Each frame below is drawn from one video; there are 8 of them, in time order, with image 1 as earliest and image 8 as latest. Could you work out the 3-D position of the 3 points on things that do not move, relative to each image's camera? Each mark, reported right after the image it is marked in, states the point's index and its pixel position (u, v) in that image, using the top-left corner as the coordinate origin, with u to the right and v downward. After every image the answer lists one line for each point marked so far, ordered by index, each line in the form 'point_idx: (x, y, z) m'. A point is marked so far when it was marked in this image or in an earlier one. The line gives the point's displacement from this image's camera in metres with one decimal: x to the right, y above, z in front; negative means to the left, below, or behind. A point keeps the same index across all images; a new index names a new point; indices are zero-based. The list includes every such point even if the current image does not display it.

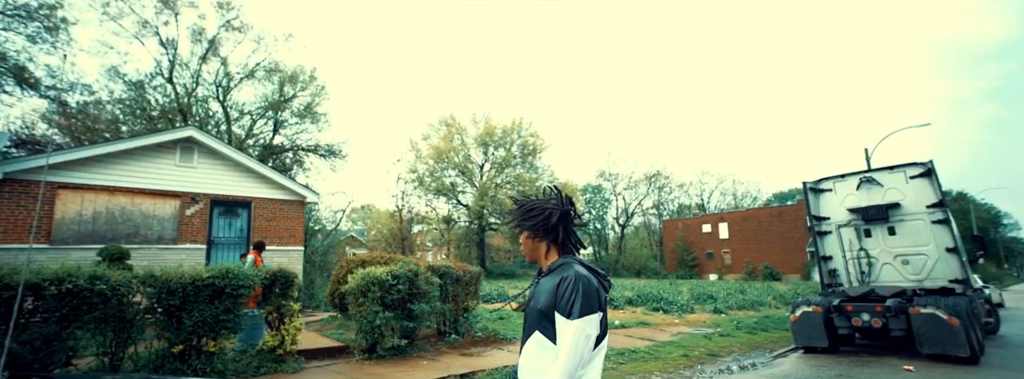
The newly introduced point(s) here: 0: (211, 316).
0: (-4.0, -1.7, +6.5) m
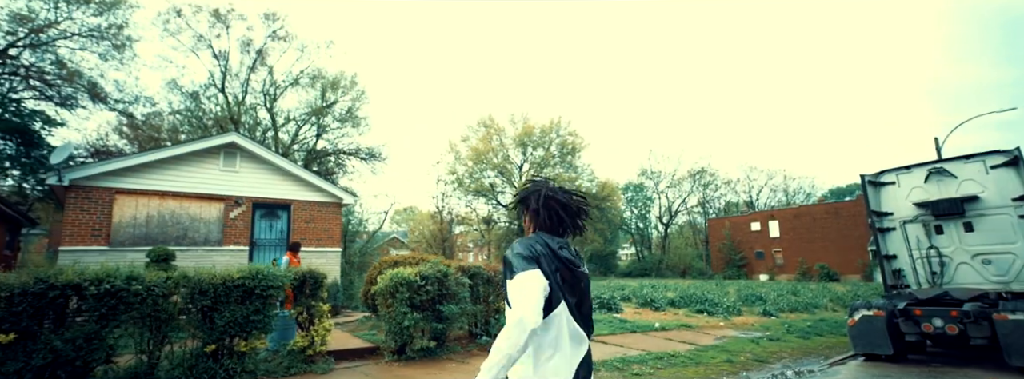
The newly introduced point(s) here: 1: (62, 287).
0: (-3.7, -1.7, +6.7) m
1: (-5.0, -1.1, +5.5) m
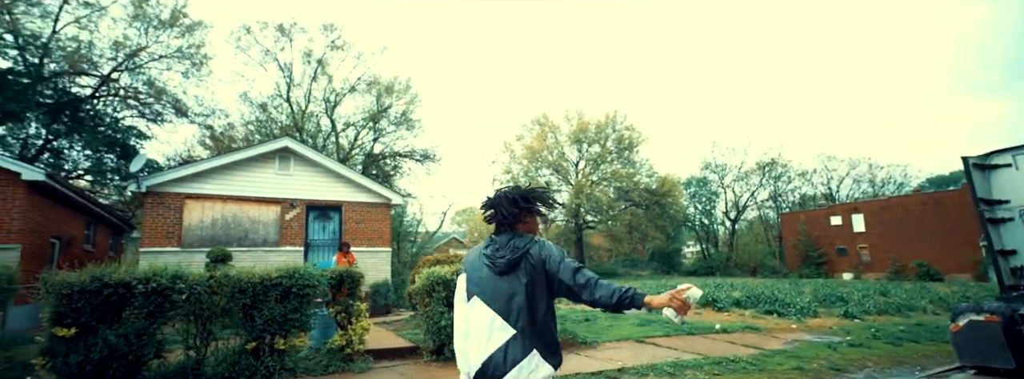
0: (-3.2, -1.7, +6.8) m
1: (-4.7, -1.1, +5.8) m
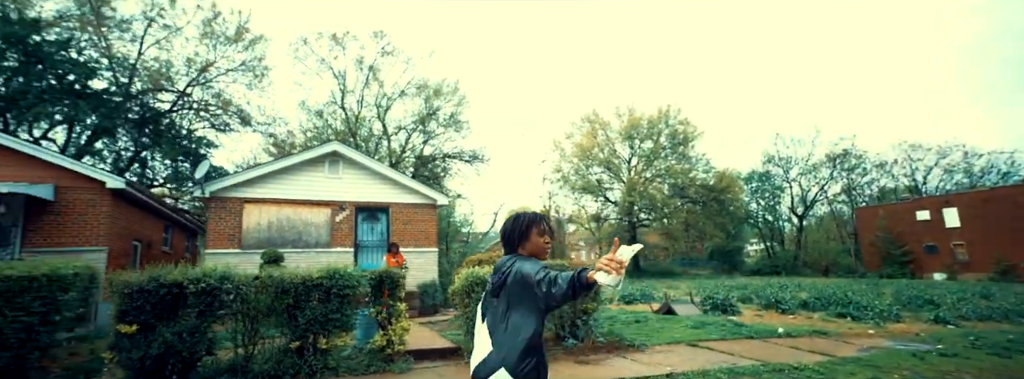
0: (-2.7, -1.8, +6.9) m
1: (-4.2, -1.2, +6.1) m
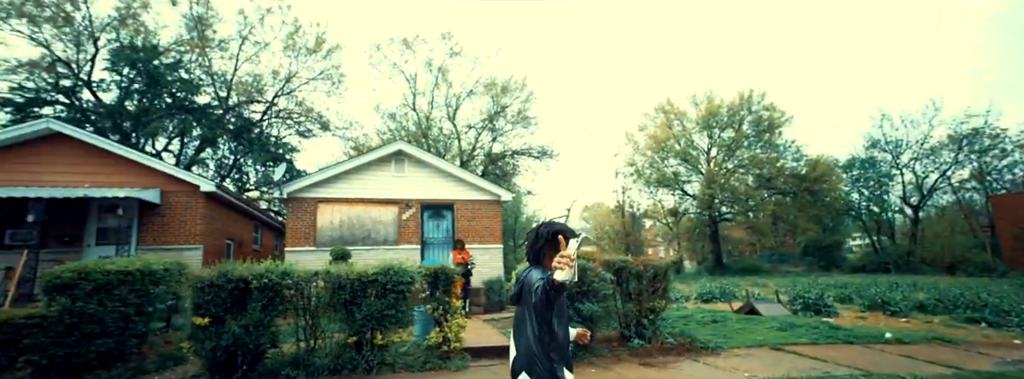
0: (-1.9, -1.7, +6.9) m
1: (-3.6, -1.2, +6.4) m
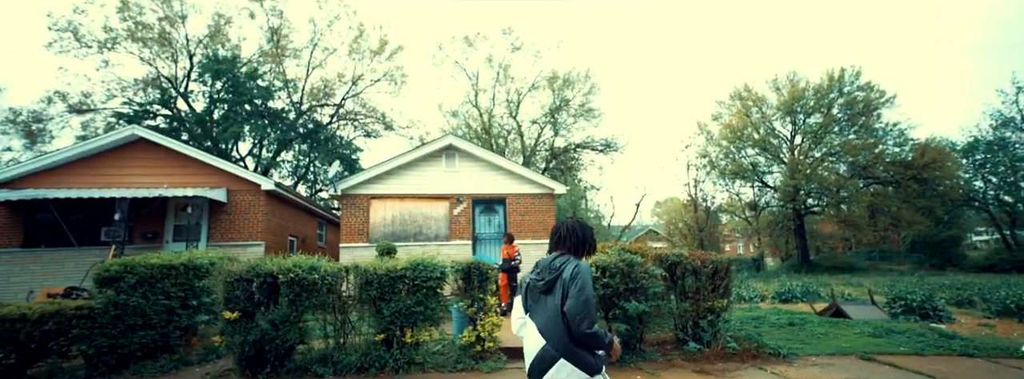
0: (-1.5, -1.6, +6.6) m
1: (-3.2, -1.1, +6.3) m
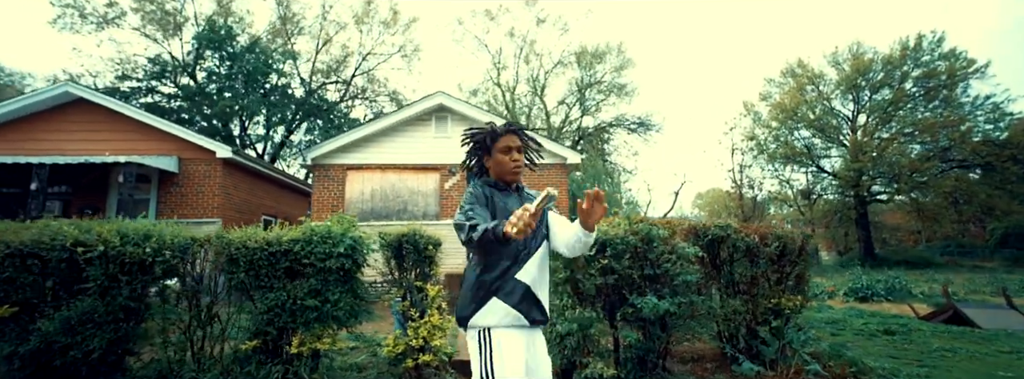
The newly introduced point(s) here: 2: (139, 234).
0: (-2.0, -1.0, +4.3) m
1: (-3.7, -0.5, +4.1) m
2: (-3.2, -0.4, +4.3) m
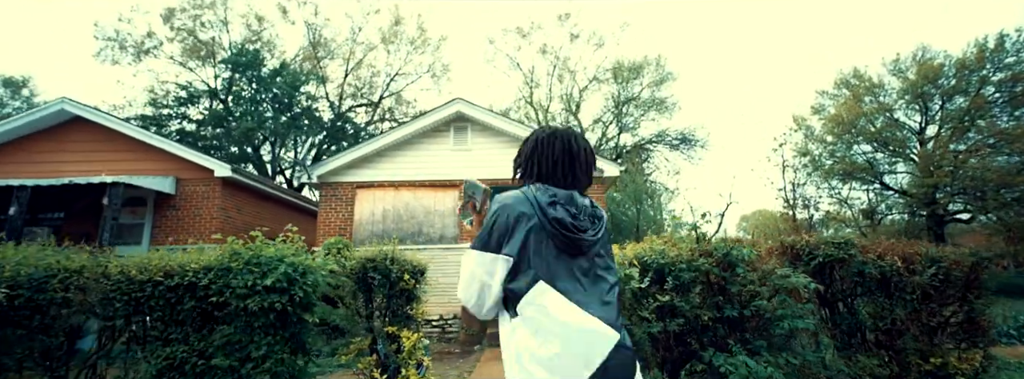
0: (-1.9, -1.0, +2.9) m
1: (-3.7, -0.5, +2.9) m
2: (-3.2, -0.4, +3.0) m
